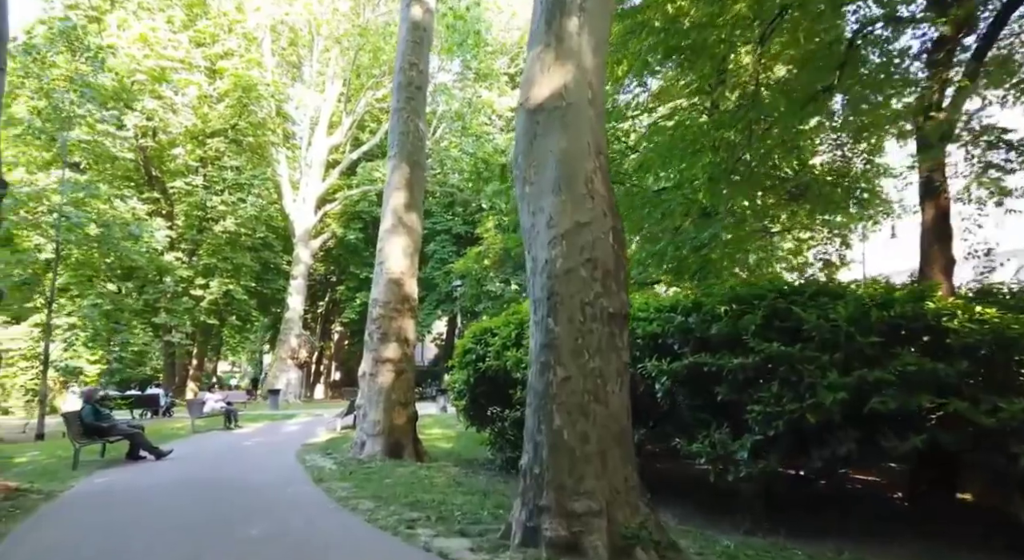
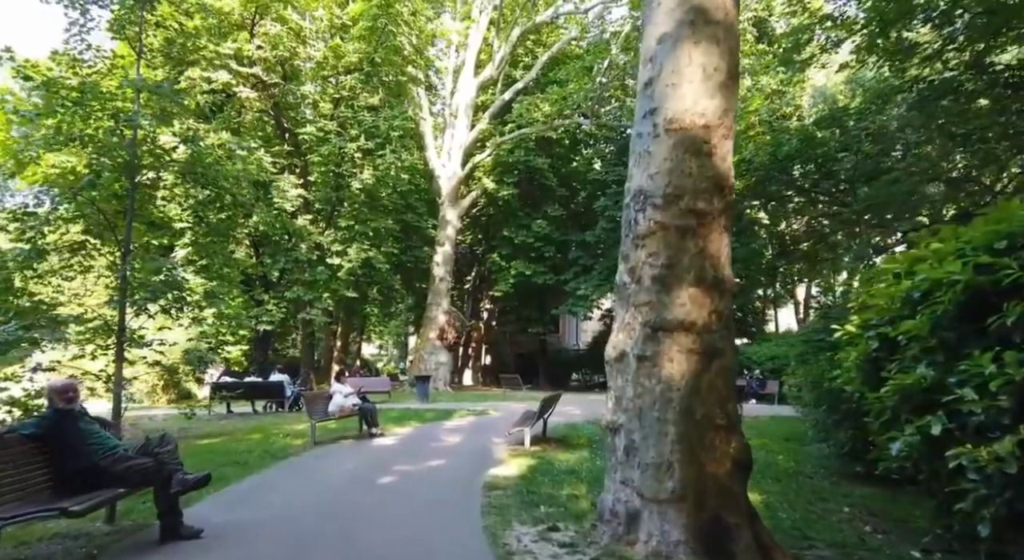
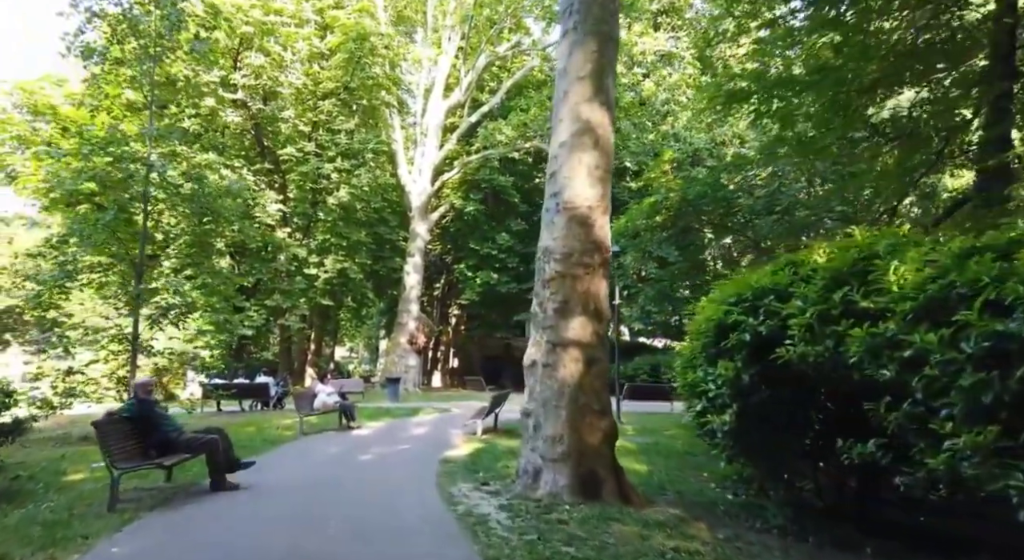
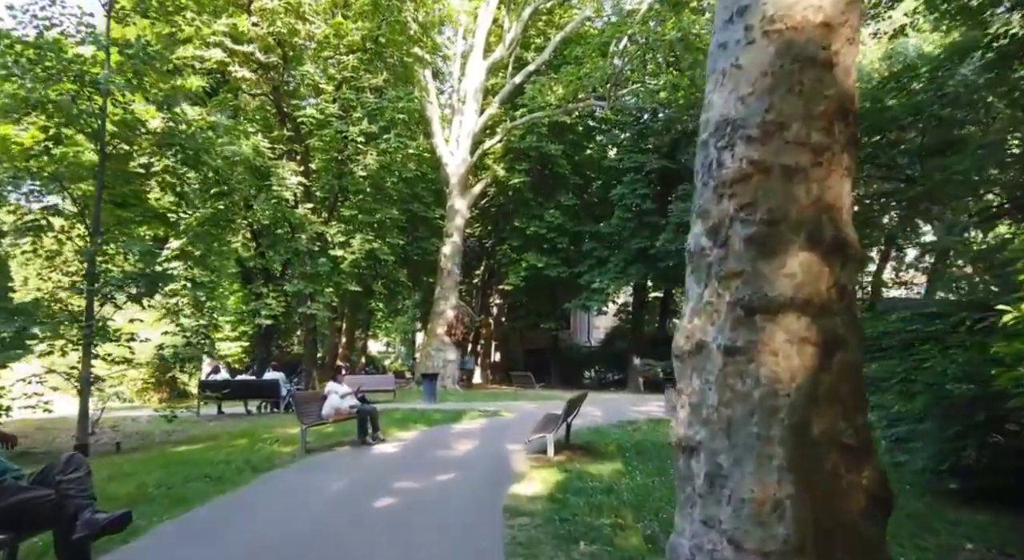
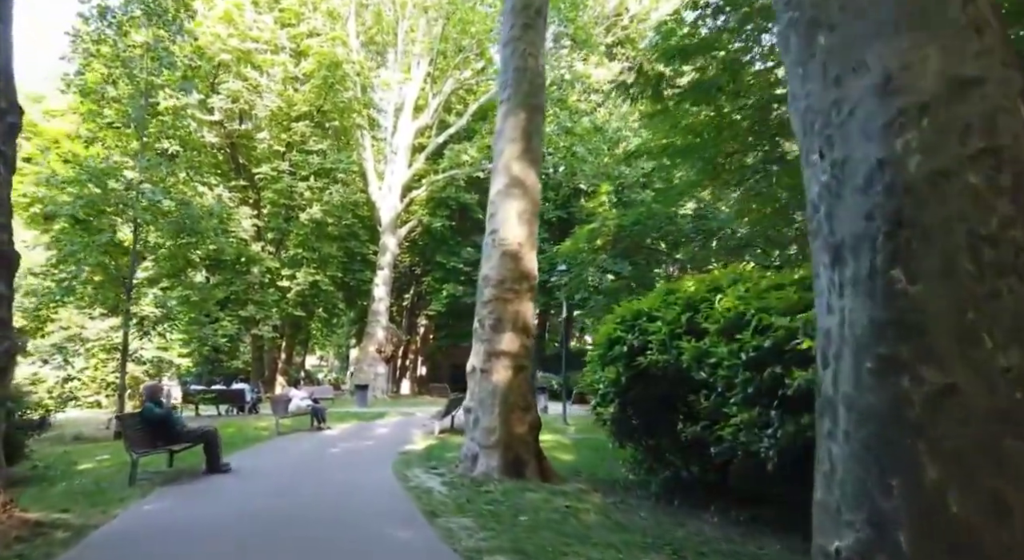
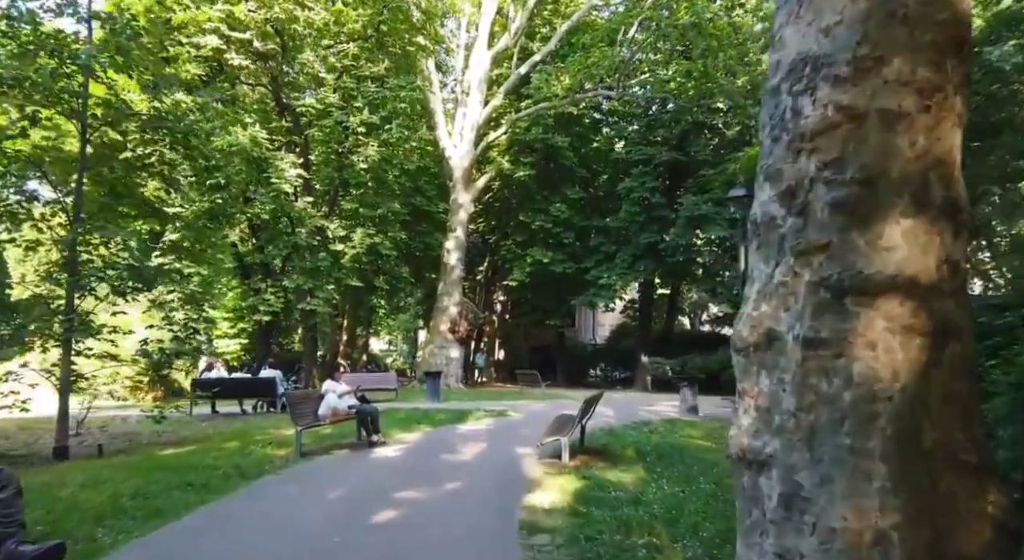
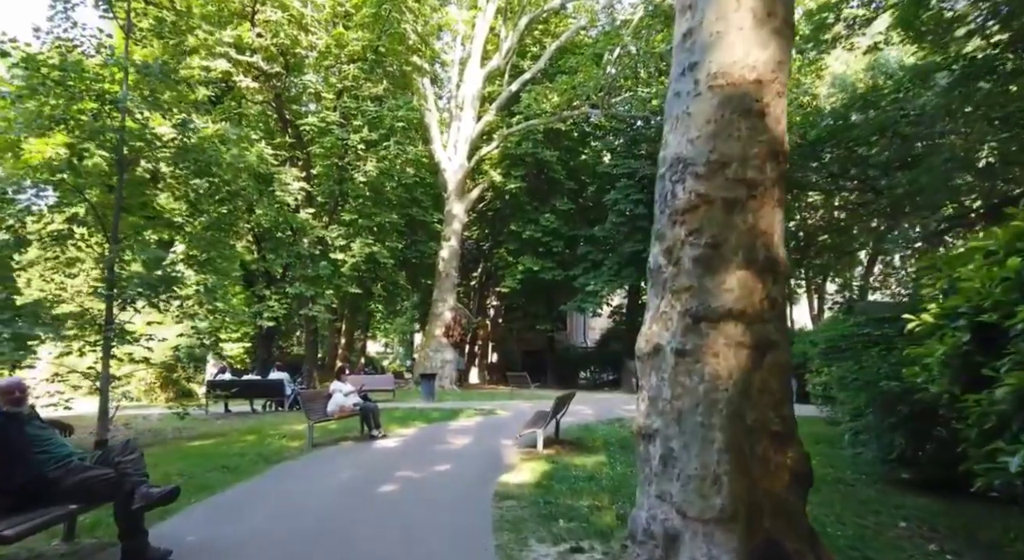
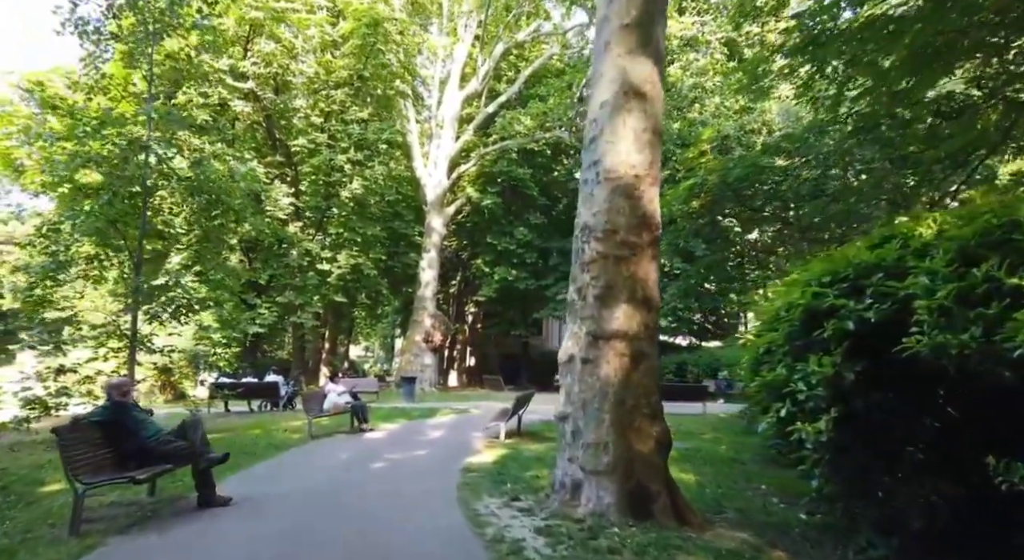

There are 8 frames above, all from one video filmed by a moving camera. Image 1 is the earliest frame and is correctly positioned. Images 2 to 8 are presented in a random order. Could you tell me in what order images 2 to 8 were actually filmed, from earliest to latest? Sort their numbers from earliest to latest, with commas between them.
5, 3, 8, 2, 7, 4, 6
